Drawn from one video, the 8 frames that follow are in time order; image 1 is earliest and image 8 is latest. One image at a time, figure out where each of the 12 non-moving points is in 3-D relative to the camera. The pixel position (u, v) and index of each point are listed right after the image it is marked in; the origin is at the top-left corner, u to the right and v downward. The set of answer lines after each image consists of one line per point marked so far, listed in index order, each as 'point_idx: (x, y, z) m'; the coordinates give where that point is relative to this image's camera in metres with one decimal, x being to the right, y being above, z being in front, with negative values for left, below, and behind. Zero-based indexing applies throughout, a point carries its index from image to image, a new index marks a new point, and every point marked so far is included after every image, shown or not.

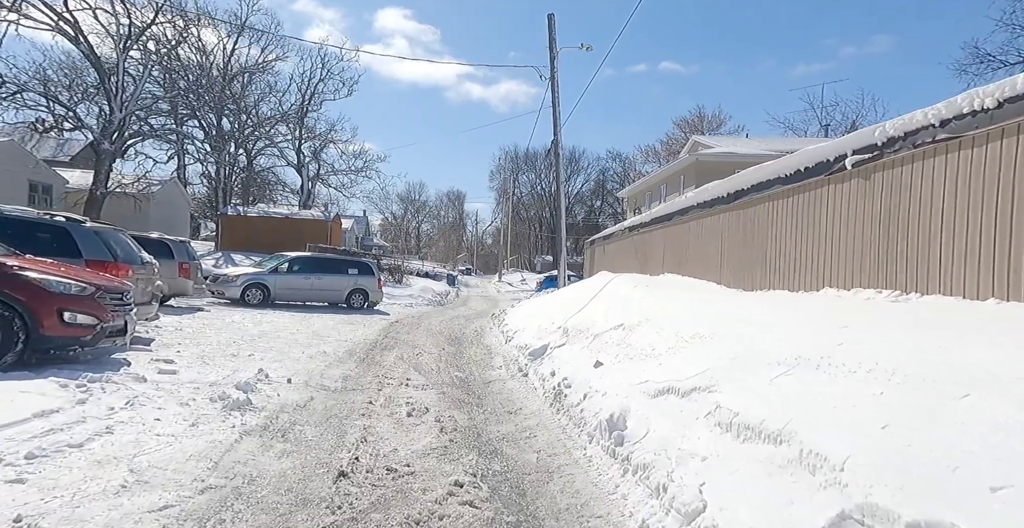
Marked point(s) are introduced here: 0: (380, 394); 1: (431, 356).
0: (-1.5, -1.5, +7.7) m
1: (-1.4, -1.6, +11.8) m
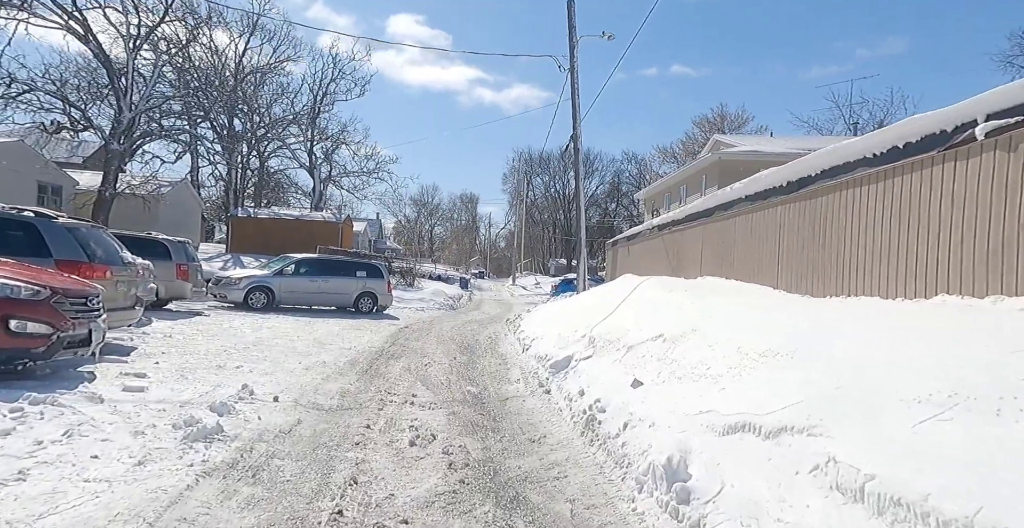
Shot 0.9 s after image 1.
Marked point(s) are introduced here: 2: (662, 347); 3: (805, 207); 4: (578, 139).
0: (-1.3, -1.5, +6.7) m
1: (-1.1, -1.7, +10.8) m
2: (+1.4, -0.8, +6.4) m
3: (+3.3, +0.6, +7.4) m
4: (+1.9, +3.5, +18.5) m
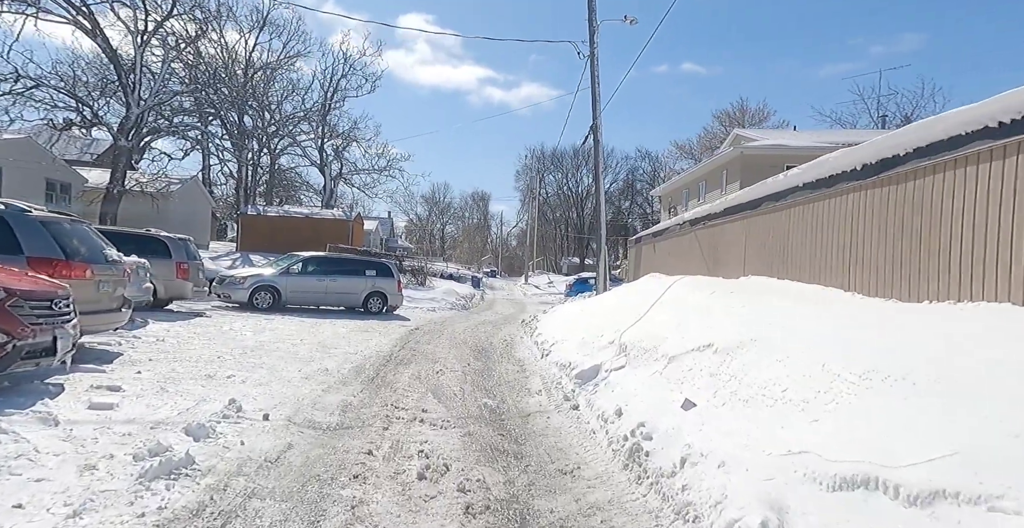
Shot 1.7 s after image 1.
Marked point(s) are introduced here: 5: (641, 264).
0: (-1.1, -1.5, +5.8) m
1: (-0.9, -1.6, +9.9) m
2: (+1.6, -0.8, +5.5) m
3: (+3.5, +0.7, +6.5) m
4: (+2.4, +3.5, +17.5) m
5: (+3.0, 0.0, +15.5) m
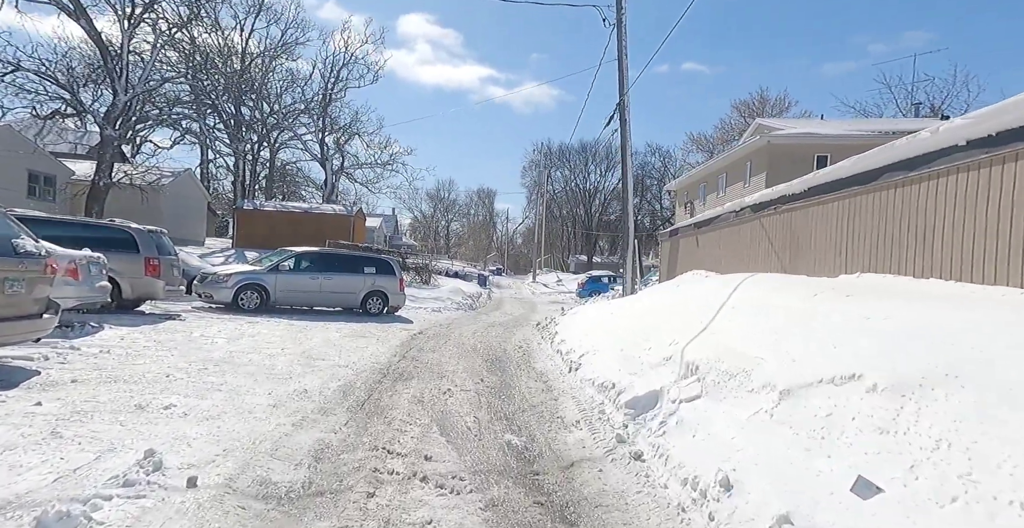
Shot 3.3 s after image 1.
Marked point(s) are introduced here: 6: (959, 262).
0: (-0.8, -1.5, +3.9) m
1: (-0.6, -1.6, +8.0) m
2: (+1.9, -0.7, +3.5) m
3: (+3.8, +0.7, +4.5) m
4: (+2.7, +3.6, +15.6) m
5: (+3.4, +0.1, +13.5) m
6: (+3.7, 0.0, +5.1) m
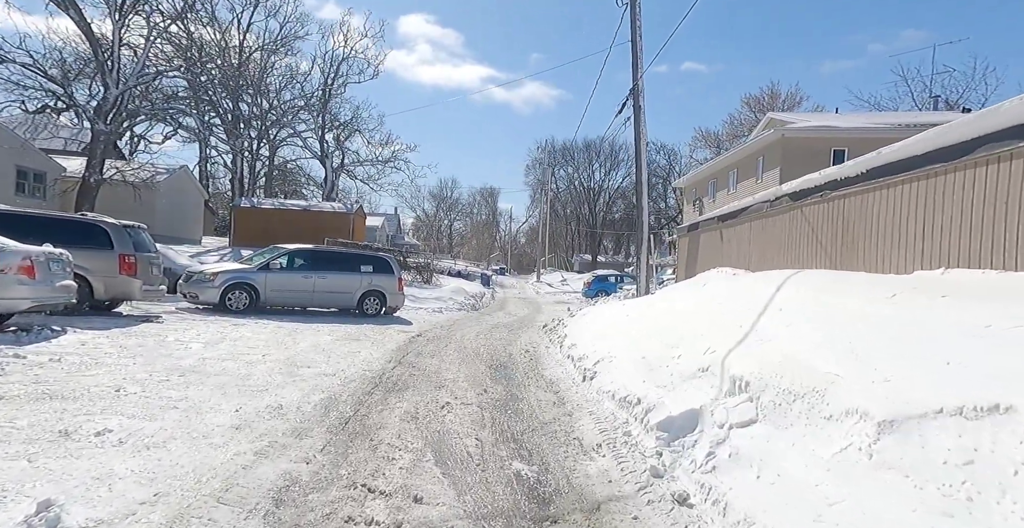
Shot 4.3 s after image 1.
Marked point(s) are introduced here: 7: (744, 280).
0: (-0.8, -1.4, +2.9) m
1: (-0.5, -1.5, +6.9) m
2: (+2.0, -0.7, +2.5) m
3: (+3.9, +0.8, +3.5) m
4: (+2.8, +3.7, +14.5) m
5: (+3.5, +0.1, +12.5) m
6: (+3.8, 0.0, +4.0) m
7: (+2.9, -0.2, +8.4) m
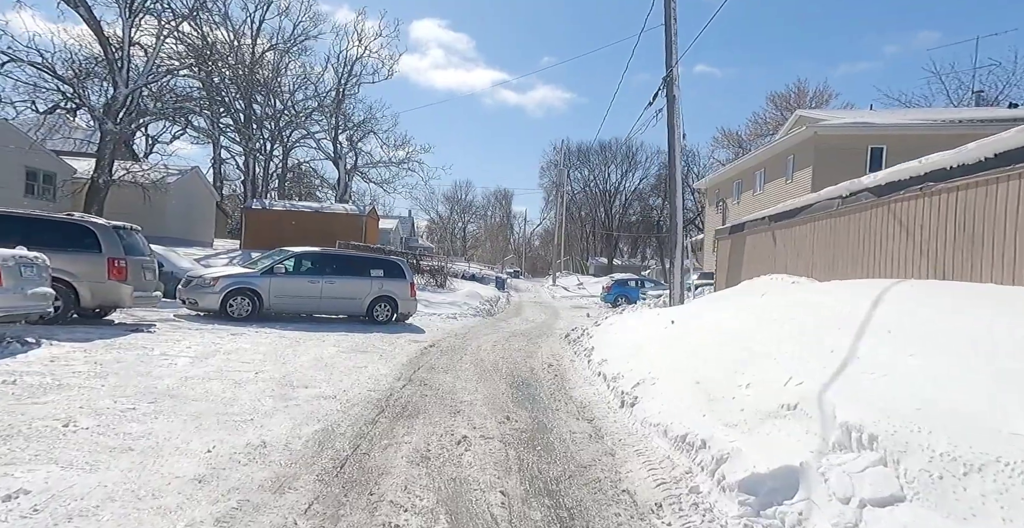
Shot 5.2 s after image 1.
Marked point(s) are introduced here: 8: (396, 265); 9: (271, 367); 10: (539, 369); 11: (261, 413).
0: (-0.6, -1.5, +1.7) m
1: (-0.2, -1.6, +5.8) m
2: (+2.1, -0.7, +1.3) m
3: (+4.1, +0.7, +2.3) m
4: (+3.3, +3.6, +13.3) m
5: (+3.9, 0.0, +11.2) m
6: (+4.0, 0.0, +2.8) m
7: (+3.2, -0.3, +7.2) m
8: (-3.0, 0.0, +17.0) m
9: (-3.3, -1.4, +9.0) m
10: (+0.5, -1.8, +11.4) m
11: (-2.4, -1.4, +6.4) m
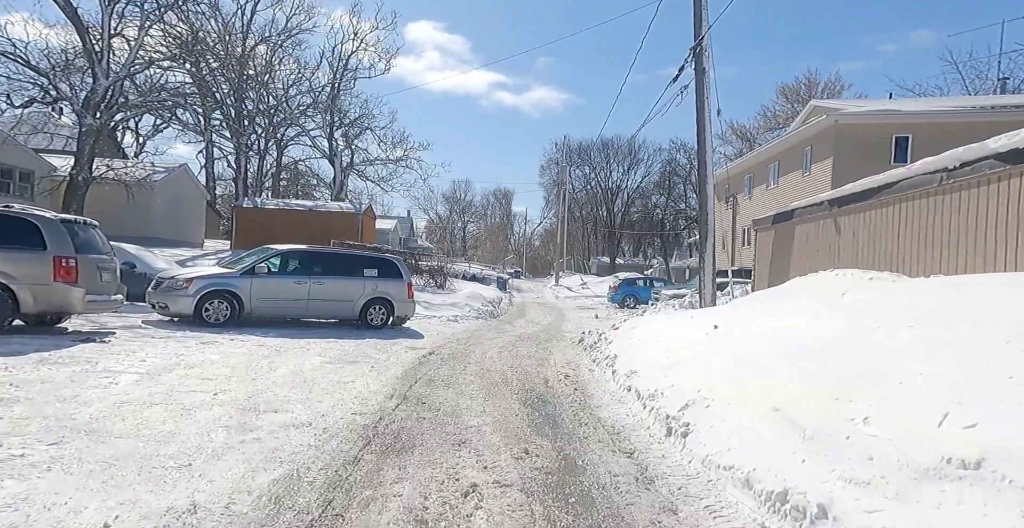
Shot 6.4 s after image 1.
0: (-0.4, -1.4, +0.2) m
1: (0.0, -1.5, +4.3) m
2: (+2.3, -0.7, -0.2) m
3: (+4.2, +0.8, +0.7) m
4: (+3.4, +3.6, +11.8) m
5: (+4.0, +0.1, +9.7) m
6: (+4.2, 0.0, +1.3) m
7: (+3.4, -0.2, +5.6) m
8: (-2.8, 0.0, +15.5) m
9: (-3.1, -1.4, +7.5) m
10: (+0.6, -1.7, +9.9) m
11: (-2.3, -1.4, +4.8) m
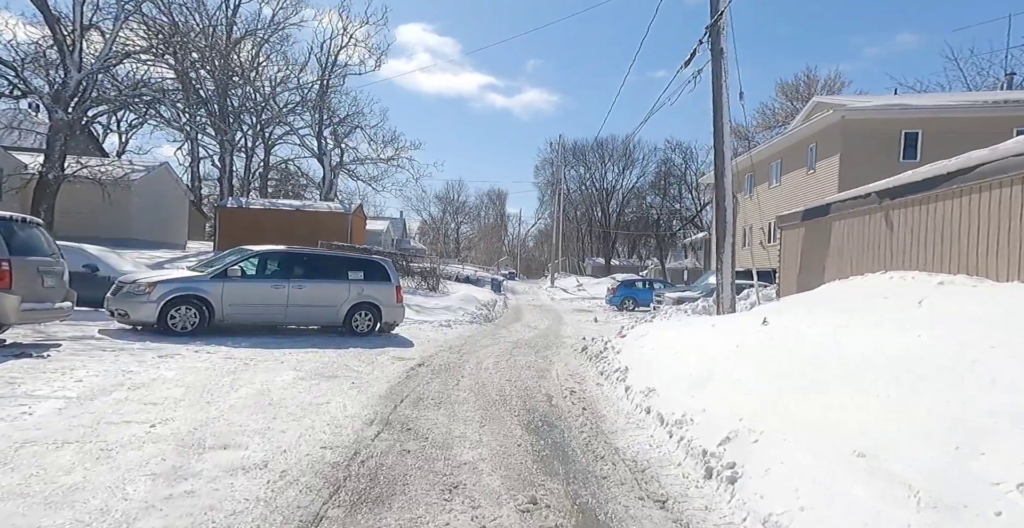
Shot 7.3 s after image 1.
0: (-0.3, -1.4, -1.0) m
1: (0.0, -1.6, +3.1) m
2: (+2.4, -0.7, -1.4) m
3: (+4.3, +0.8, -0.4) m
4: (+3.3, +3.6, +10.7) m
5: (+4.0, +0.1, +8.6) m
6: (+4.2, +0.1, +0.2) m
7: (+3.4, -0.2, +4.5) m
8: (-2.9, 0.0, +14.3) m
9: (-3.1, -1.4, +6.3) m
10: (+0.6, -1.7, +8.7) m
11: (-2.2, -1.4, +3.6) m
